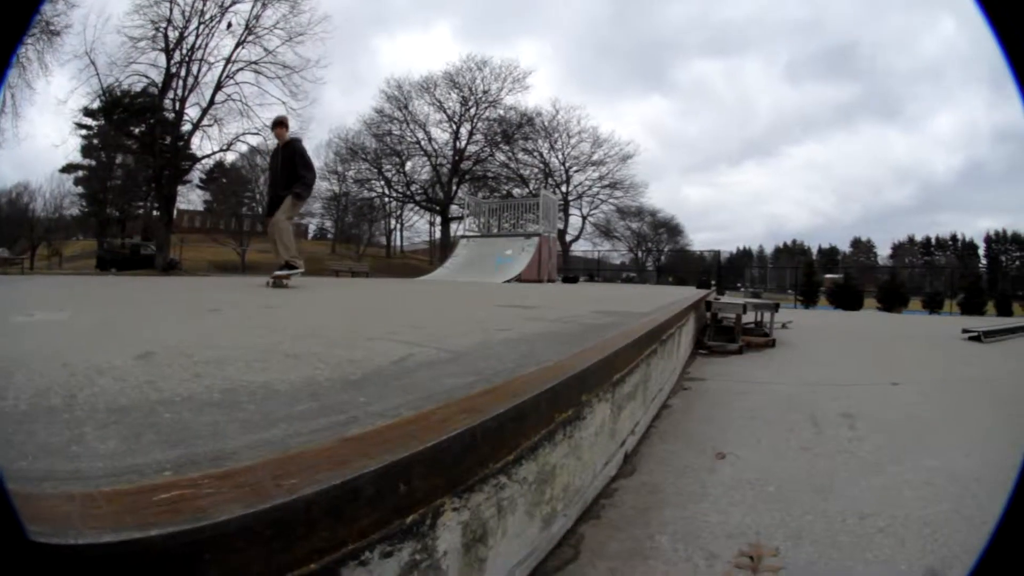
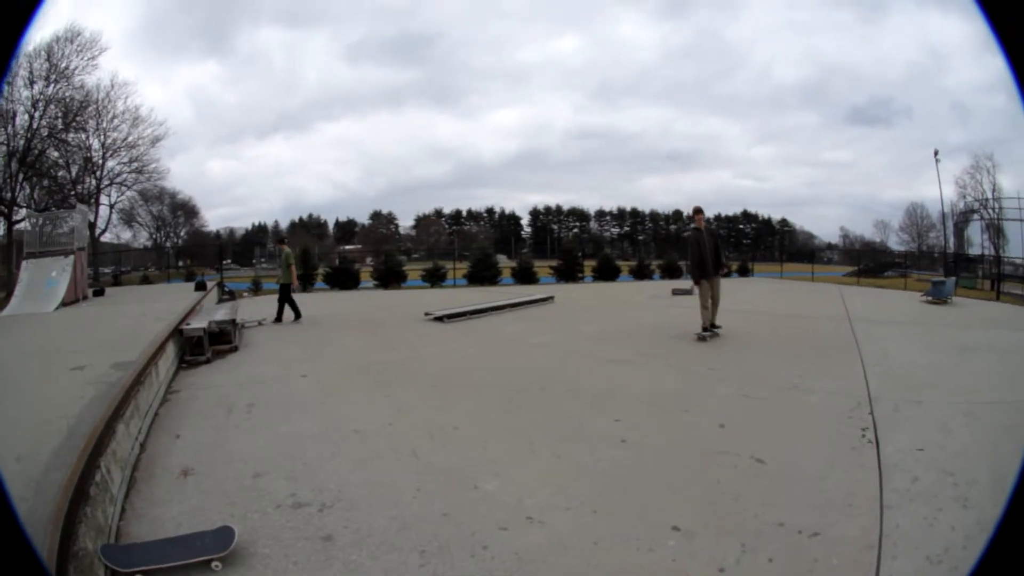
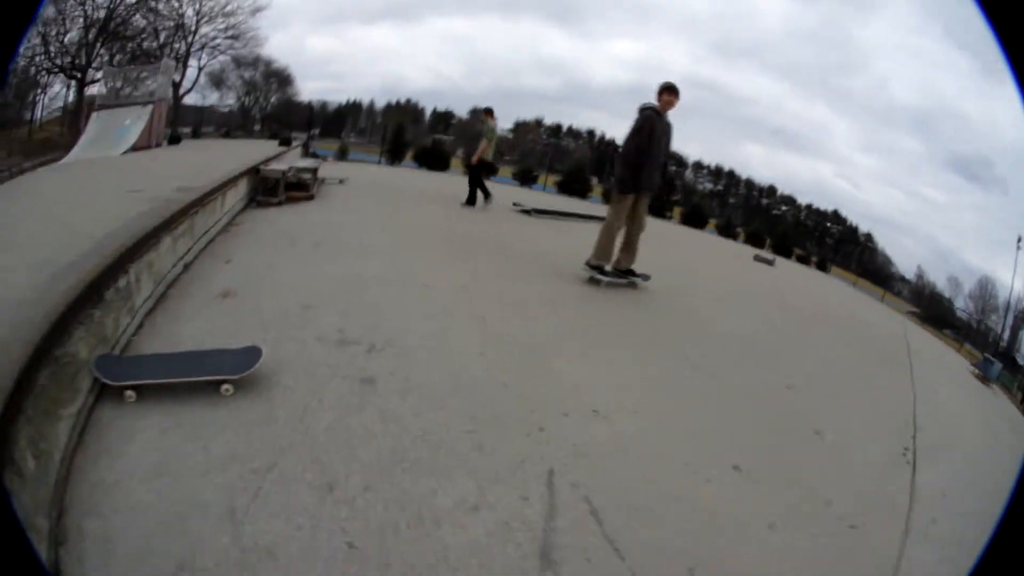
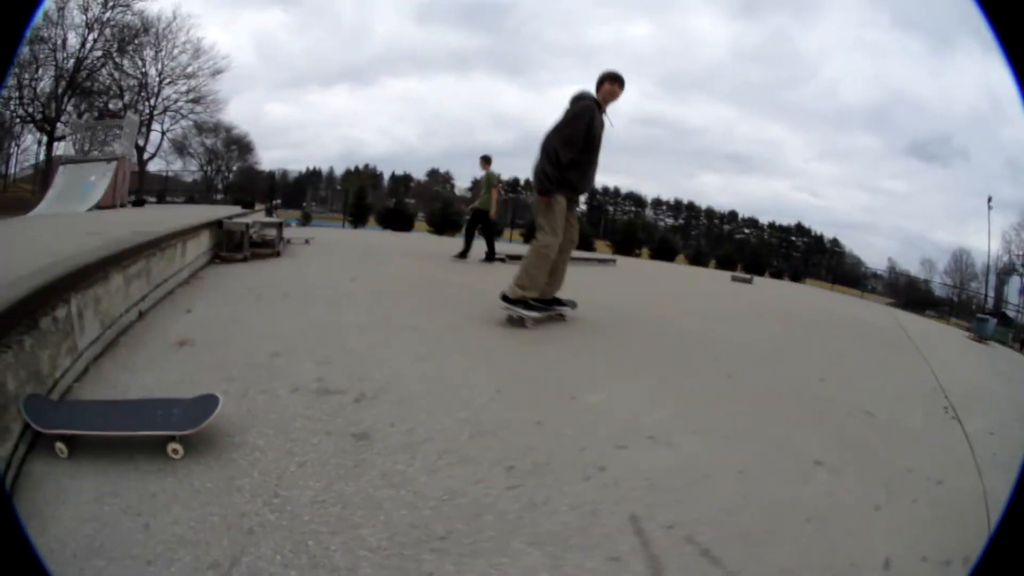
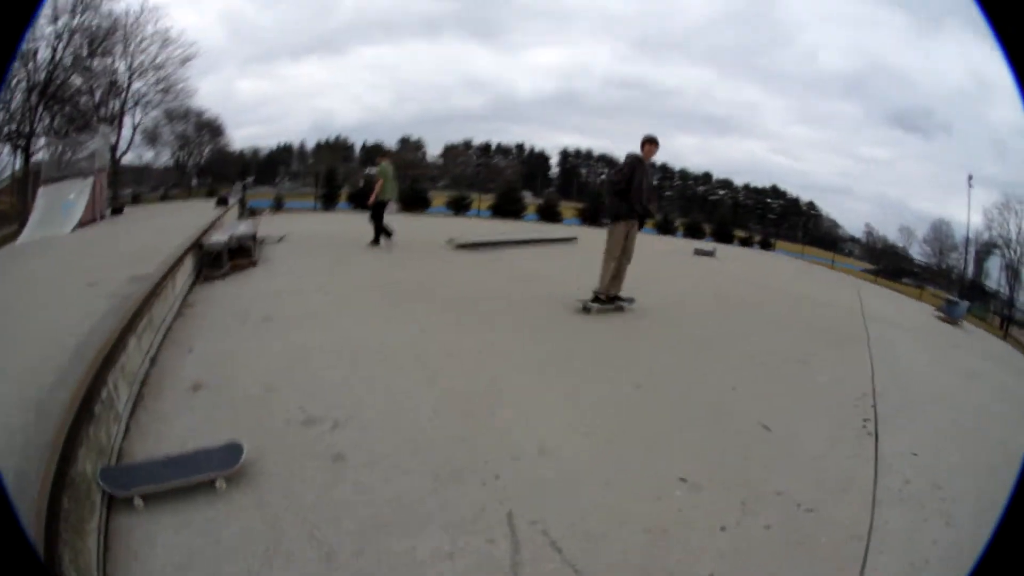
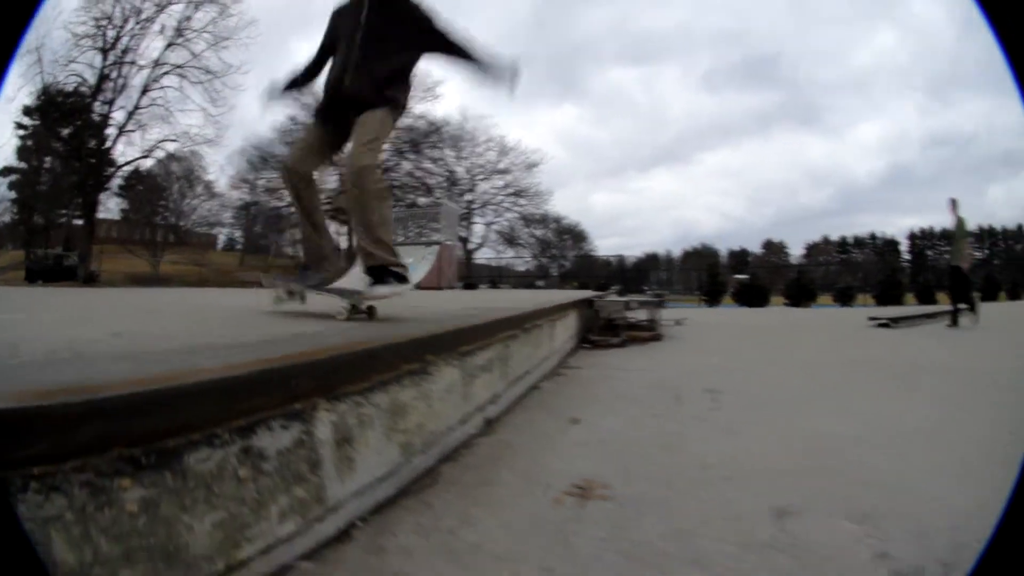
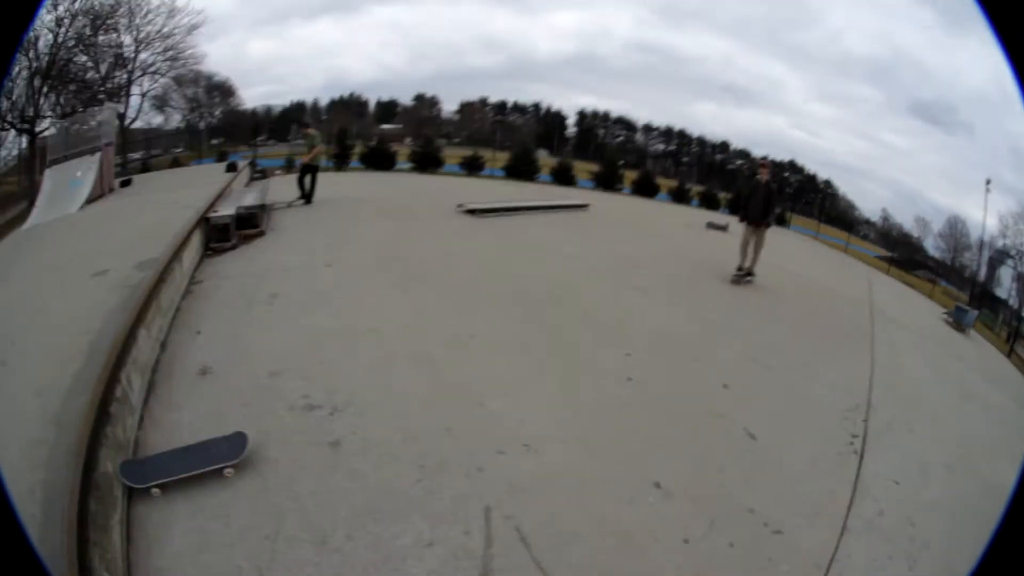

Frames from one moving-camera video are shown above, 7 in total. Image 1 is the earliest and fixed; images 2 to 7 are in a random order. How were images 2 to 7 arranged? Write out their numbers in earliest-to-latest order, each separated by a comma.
6, 4, 3, 5, 2, 7
